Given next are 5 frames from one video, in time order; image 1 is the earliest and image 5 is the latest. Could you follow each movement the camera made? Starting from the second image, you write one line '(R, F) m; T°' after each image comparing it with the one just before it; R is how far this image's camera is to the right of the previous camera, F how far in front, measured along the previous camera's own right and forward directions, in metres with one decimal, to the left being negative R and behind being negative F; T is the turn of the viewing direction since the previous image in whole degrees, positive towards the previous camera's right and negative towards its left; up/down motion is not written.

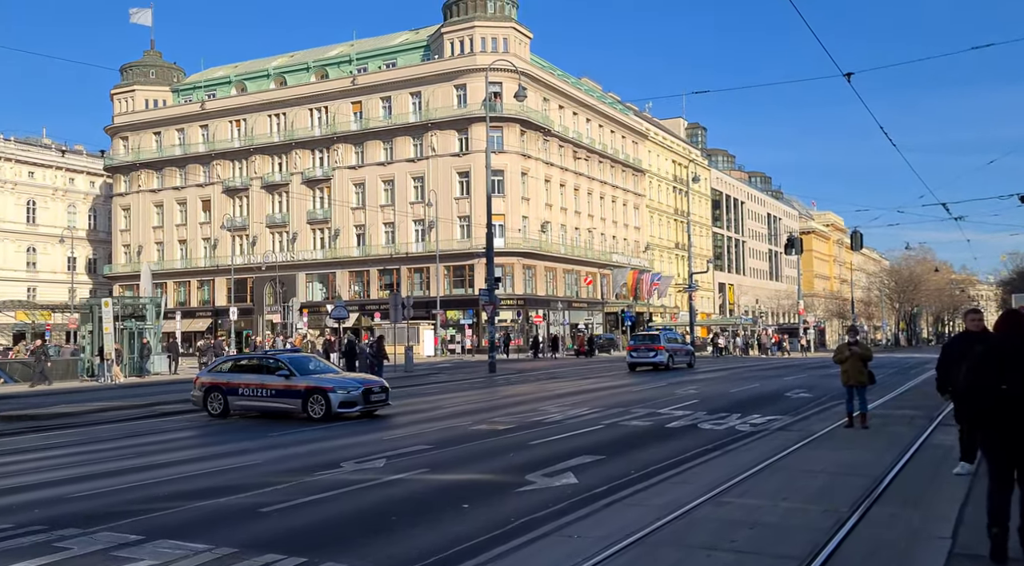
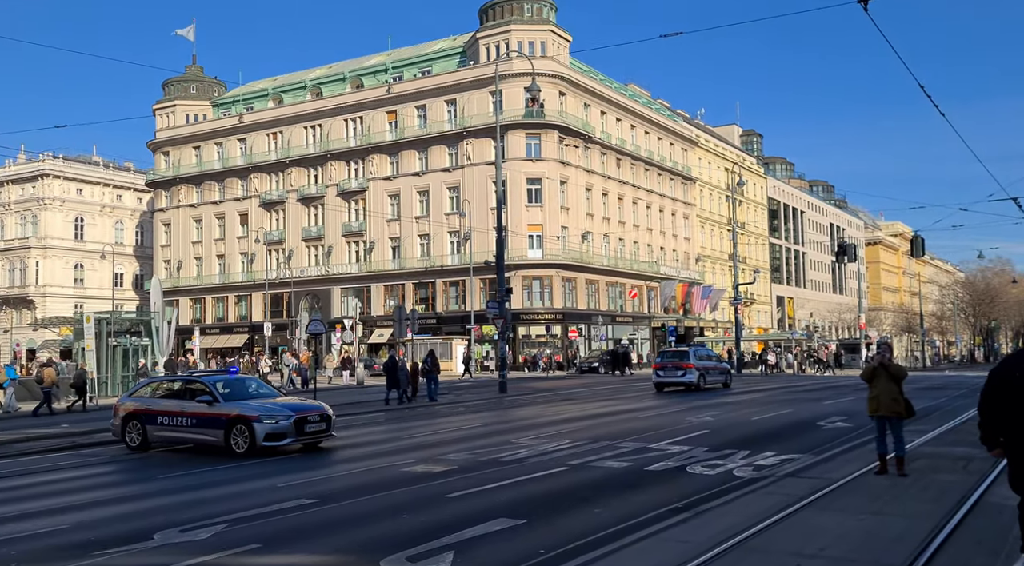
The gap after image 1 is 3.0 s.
(+1.6, +3.0) m; -4°
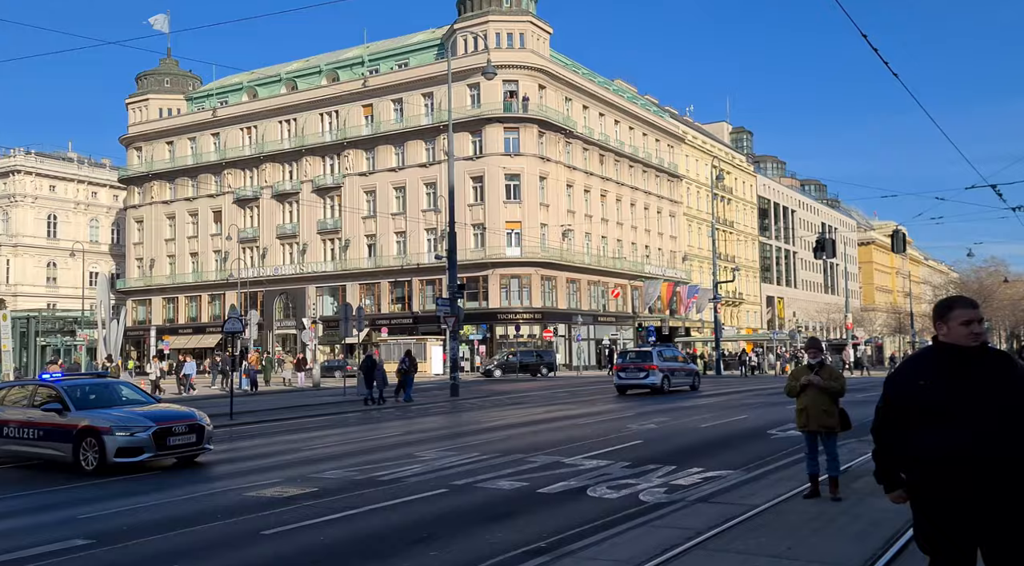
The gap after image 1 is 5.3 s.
(+1.4, +1.9) m; 0°
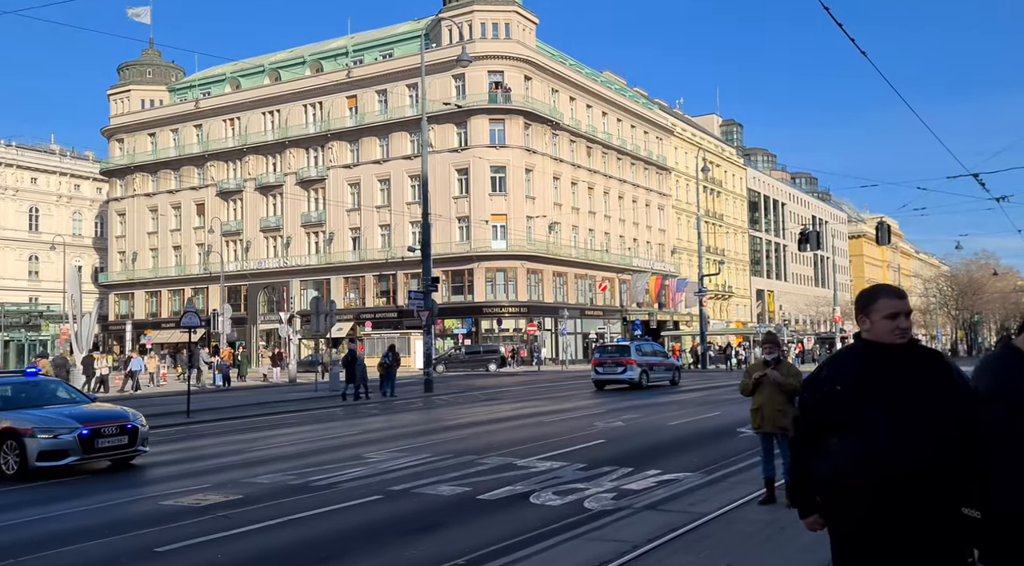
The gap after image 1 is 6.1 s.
(+0.6, +0.7) m; 0°
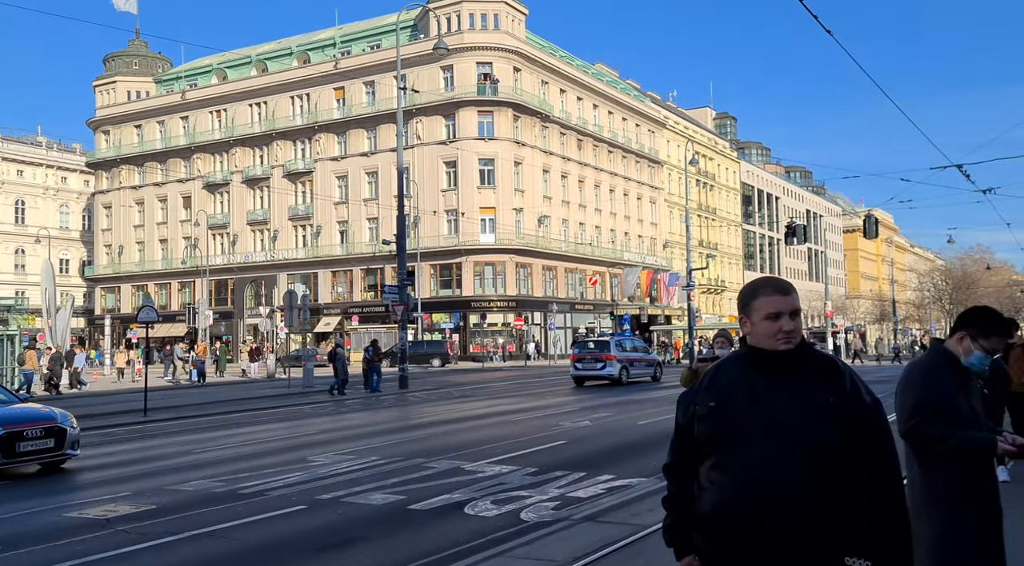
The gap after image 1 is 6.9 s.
(+0.6, +0.7) m; 0°
